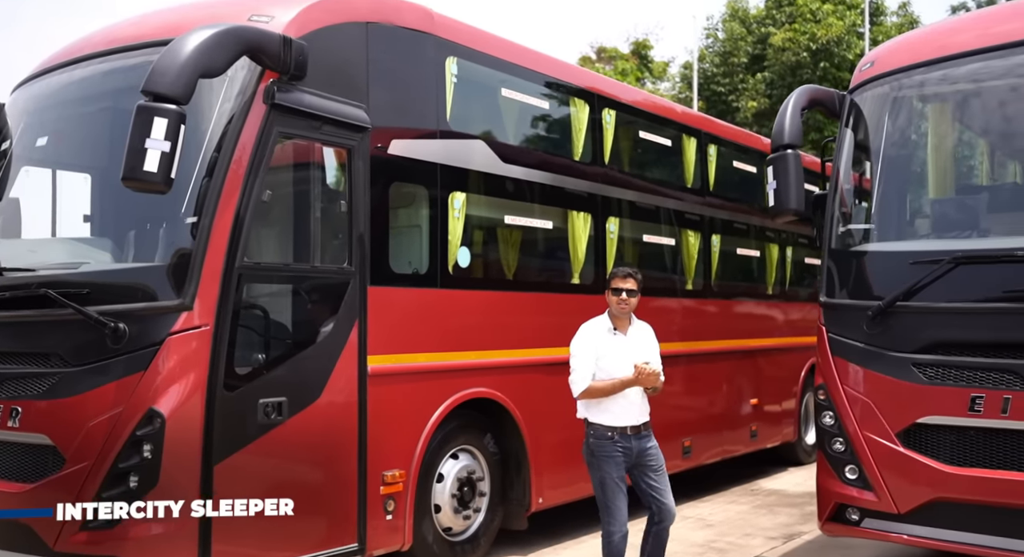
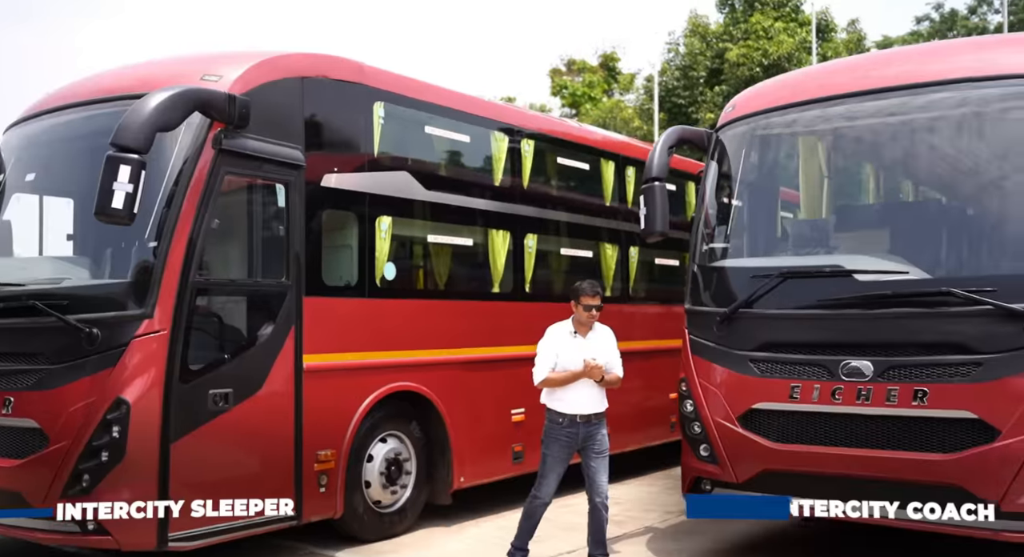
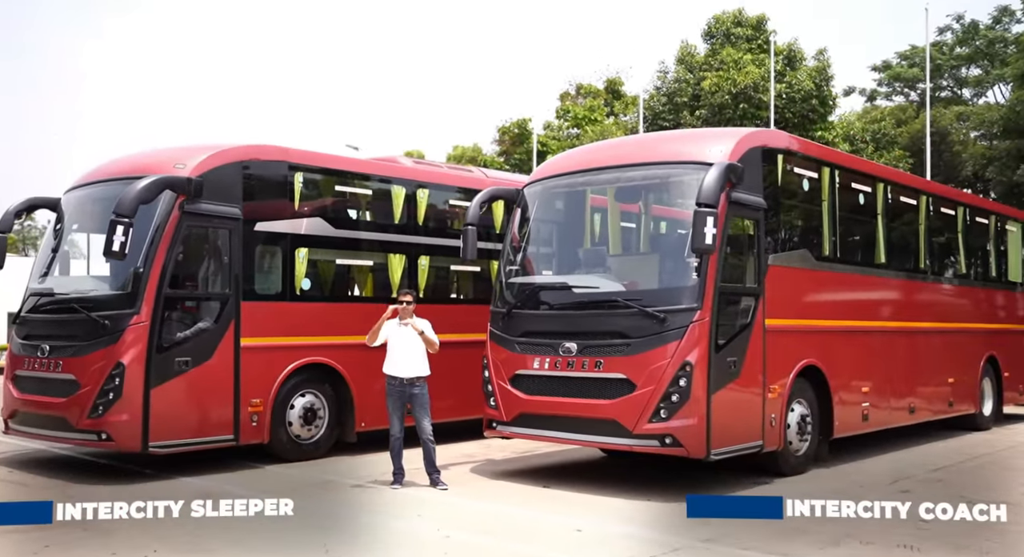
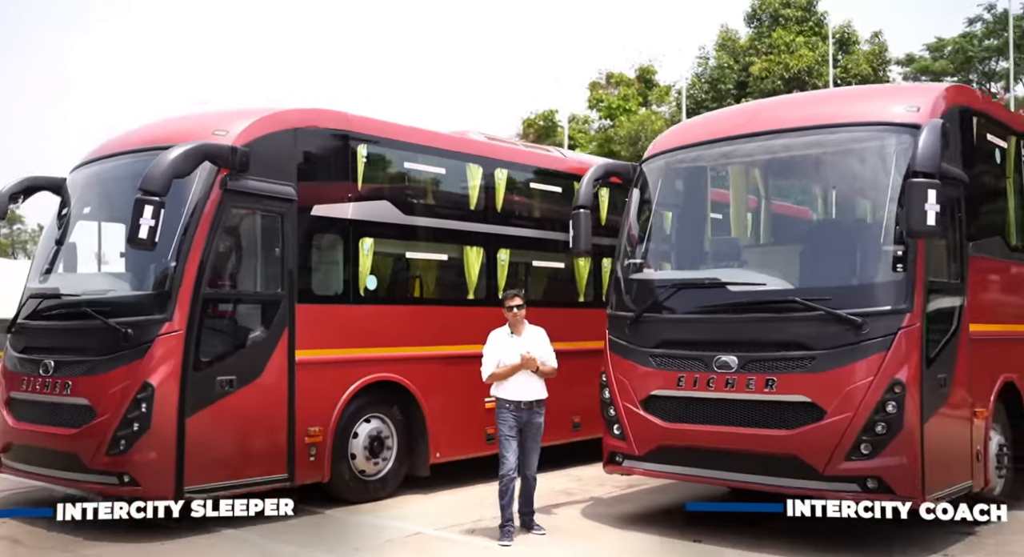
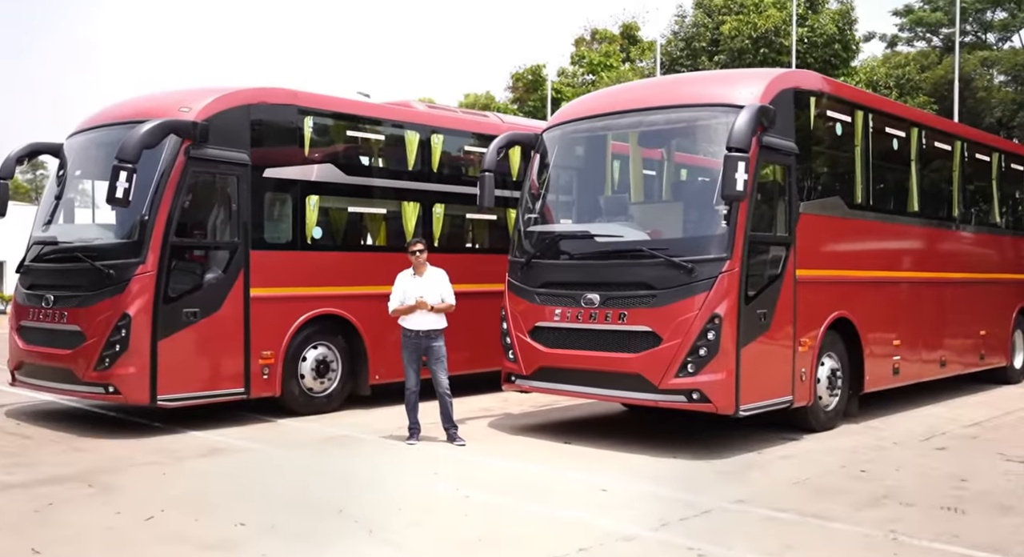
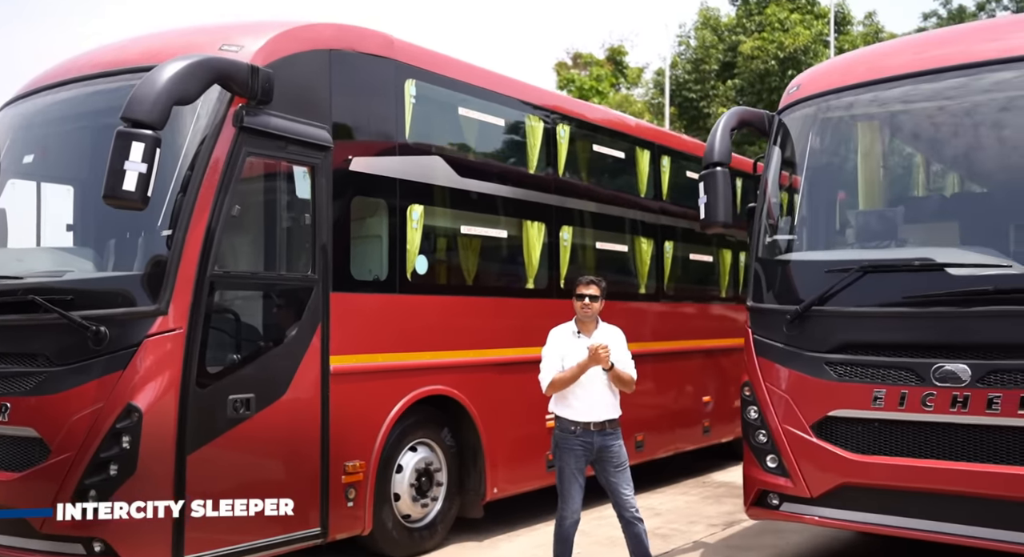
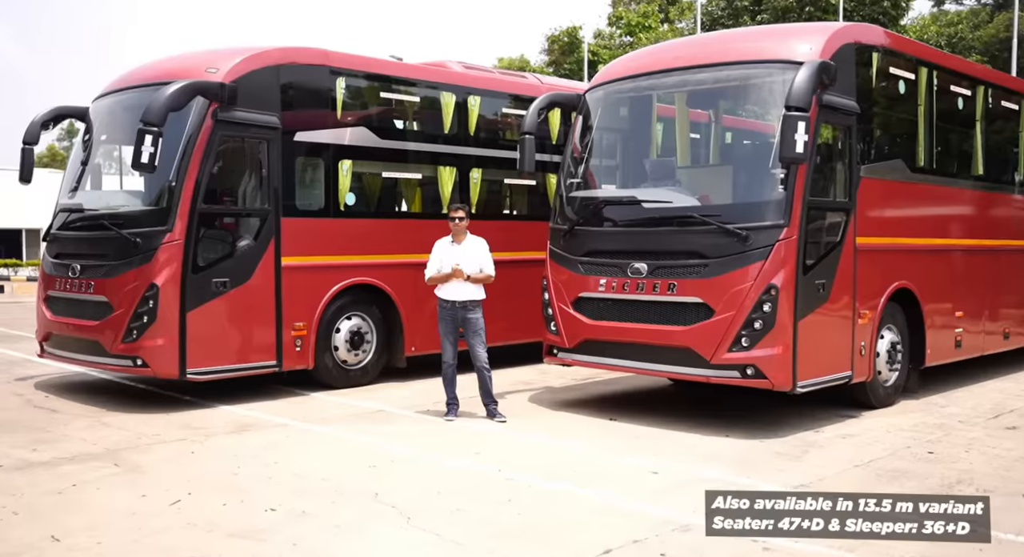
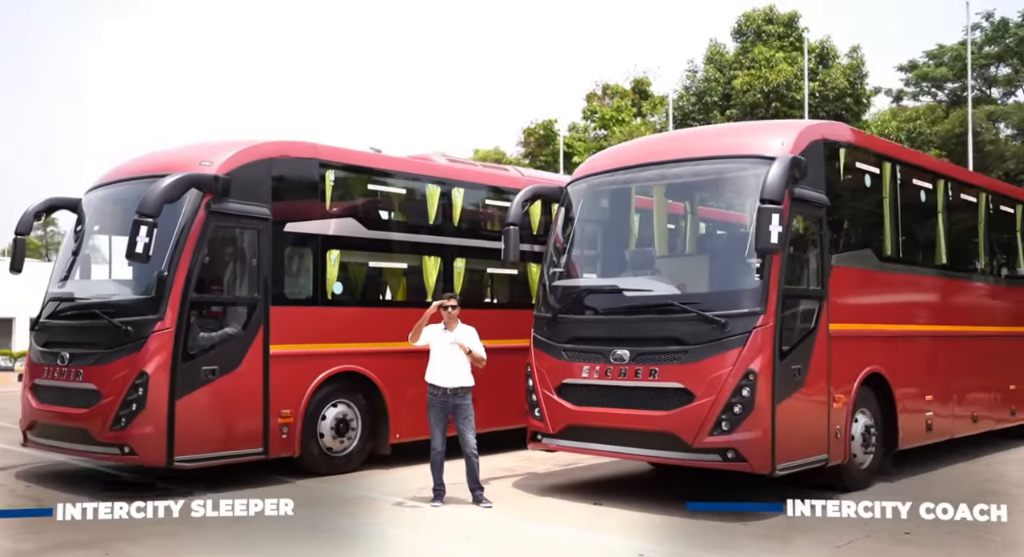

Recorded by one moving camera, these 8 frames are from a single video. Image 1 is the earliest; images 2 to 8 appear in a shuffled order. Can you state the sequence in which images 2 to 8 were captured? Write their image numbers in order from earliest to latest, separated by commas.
6, 2, 4, 8, 3, 5, 7
